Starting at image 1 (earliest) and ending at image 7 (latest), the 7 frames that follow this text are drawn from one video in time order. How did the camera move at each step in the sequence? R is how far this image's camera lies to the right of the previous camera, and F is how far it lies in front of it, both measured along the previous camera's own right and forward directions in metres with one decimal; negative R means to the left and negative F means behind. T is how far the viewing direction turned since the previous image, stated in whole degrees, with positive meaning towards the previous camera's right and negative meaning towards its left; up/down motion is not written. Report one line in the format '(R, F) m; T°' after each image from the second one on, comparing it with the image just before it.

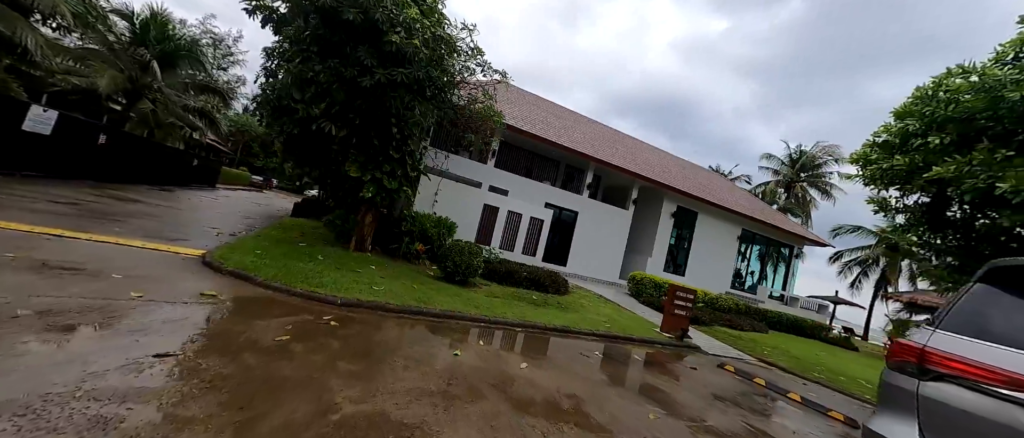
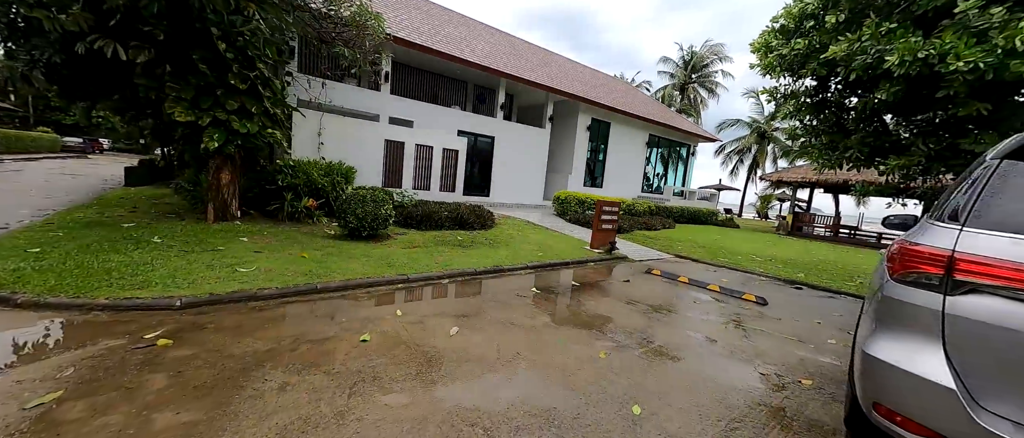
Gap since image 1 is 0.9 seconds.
(+0.1, +0.8) m; +11°
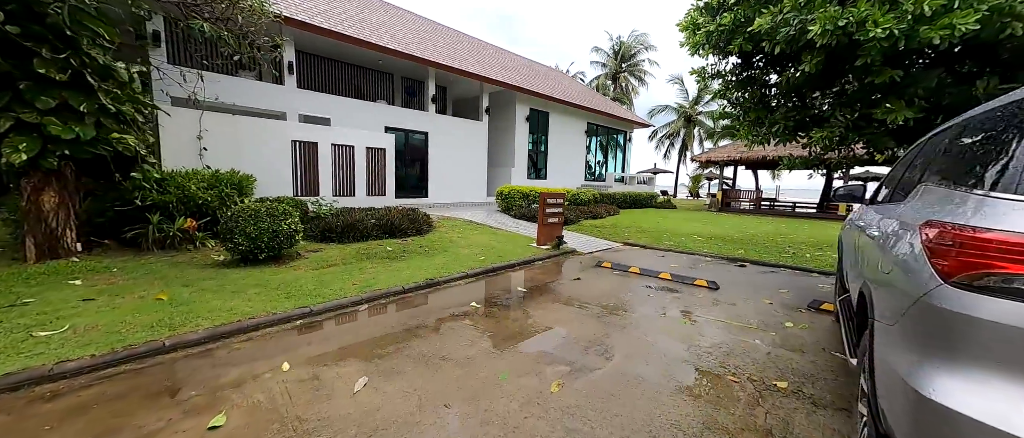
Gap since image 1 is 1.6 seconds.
(+0.2, +0.6) m; +8°
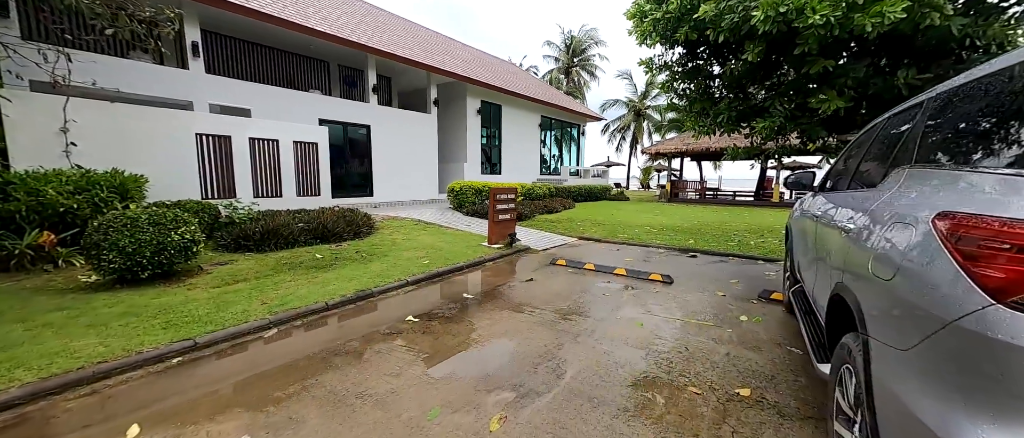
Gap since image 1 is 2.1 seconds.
(+0.2, +0.4) m; +6°
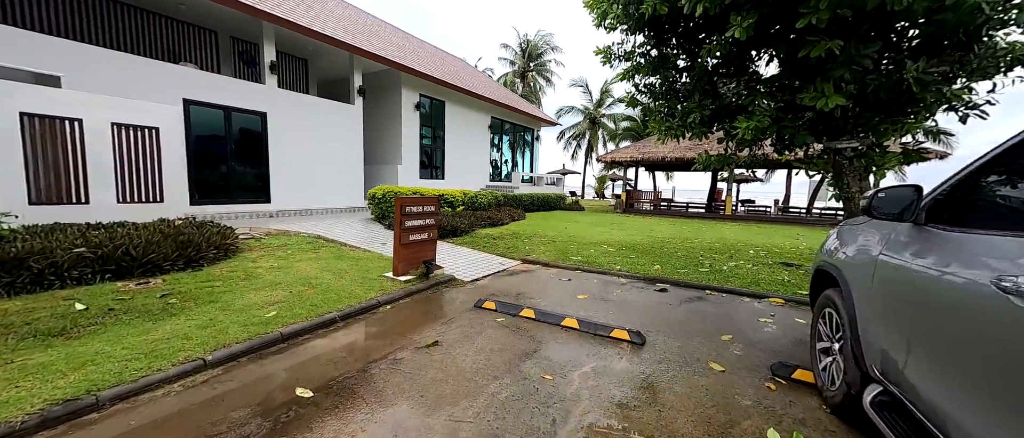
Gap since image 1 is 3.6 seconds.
(+0.5, +1.6) m; +7°
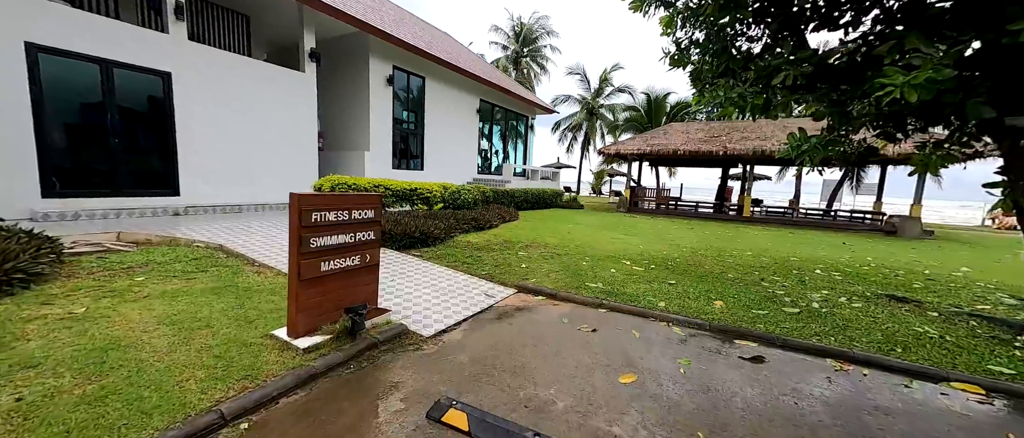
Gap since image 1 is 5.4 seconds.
(0.0, +2.0) m; +2°
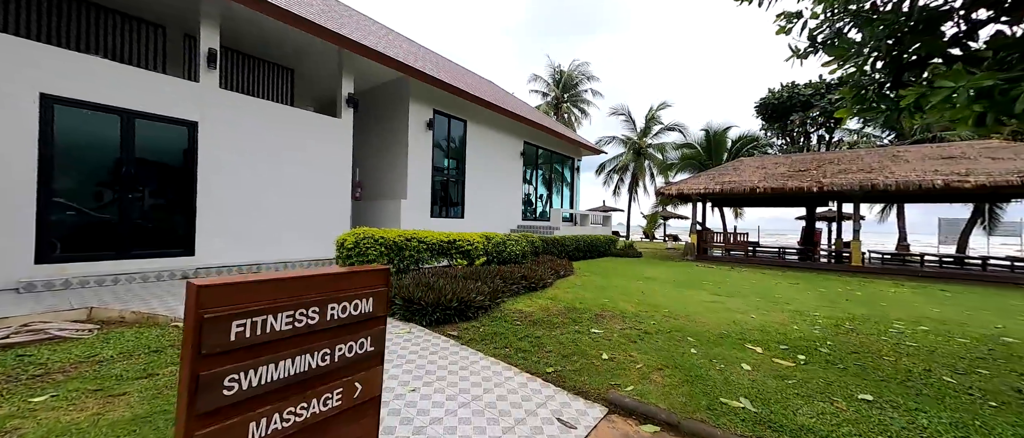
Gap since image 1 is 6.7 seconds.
(-0.3, +1.4) m; -6°
